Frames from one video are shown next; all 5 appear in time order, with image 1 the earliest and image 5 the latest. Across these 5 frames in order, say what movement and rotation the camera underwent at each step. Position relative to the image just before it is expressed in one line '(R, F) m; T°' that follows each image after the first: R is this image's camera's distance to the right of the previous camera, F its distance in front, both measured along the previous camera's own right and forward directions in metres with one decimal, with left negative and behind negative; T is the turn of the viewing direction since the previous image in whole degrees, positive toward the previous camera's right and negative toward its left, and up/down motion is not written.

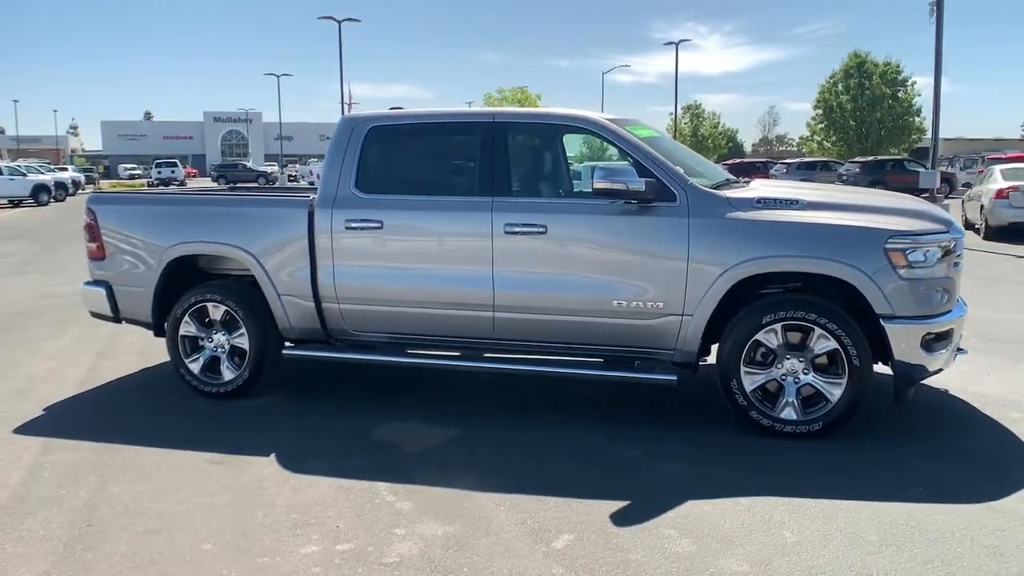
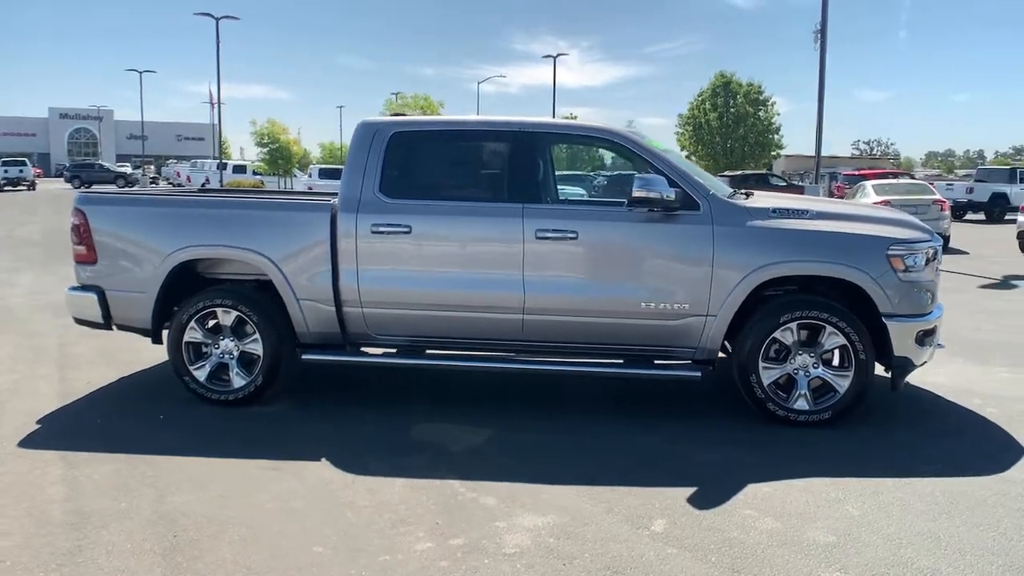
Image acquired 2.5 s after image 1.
(-1.2, -0.1) m; +10°
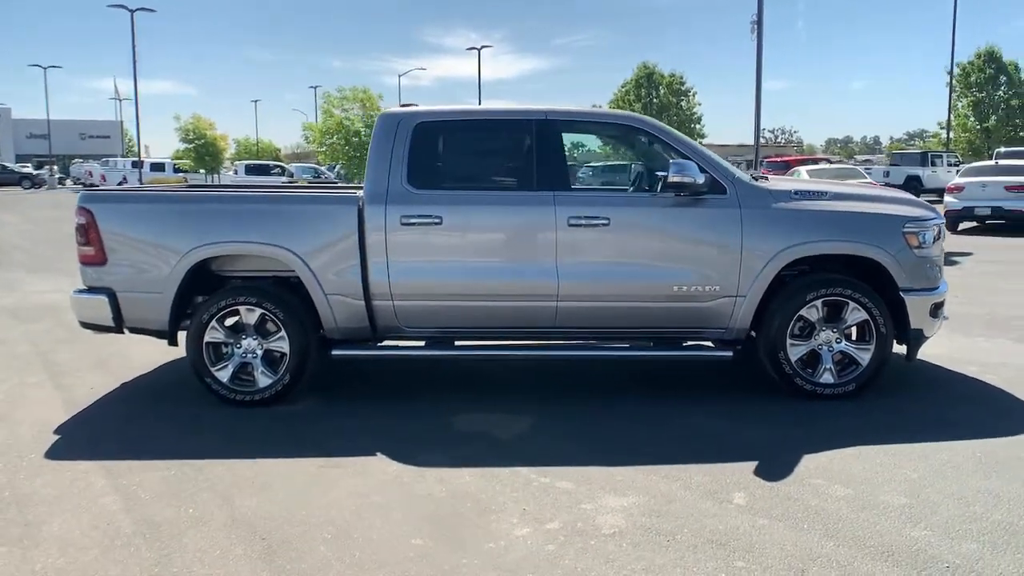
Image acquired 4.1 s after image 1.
(-0.8, 0.0) m; +6°
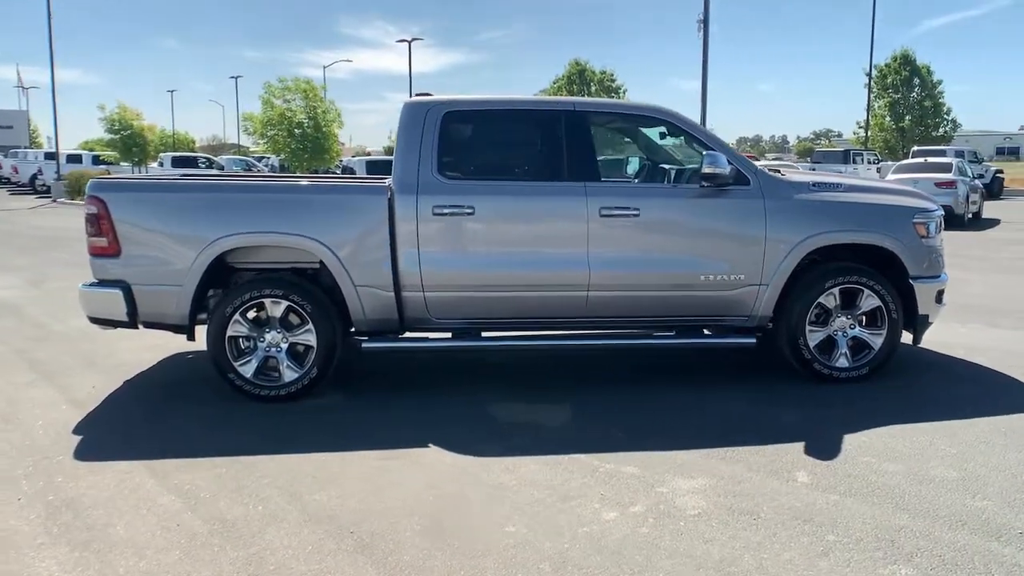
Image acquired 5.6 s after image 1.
(-0.8, 0.0) m; +6°
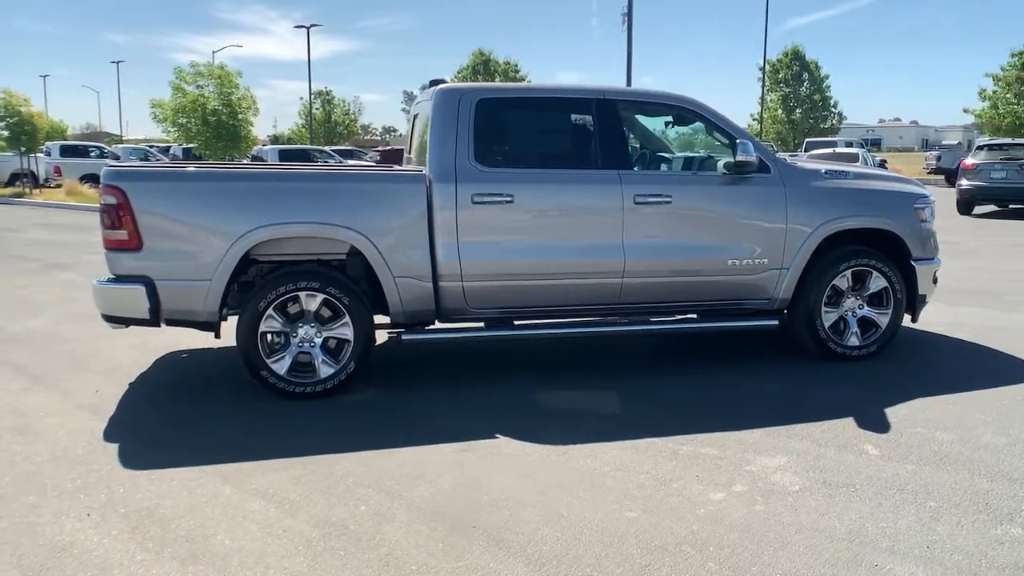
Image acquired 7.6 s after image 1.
(-1.0, +0.1) m; +8°
